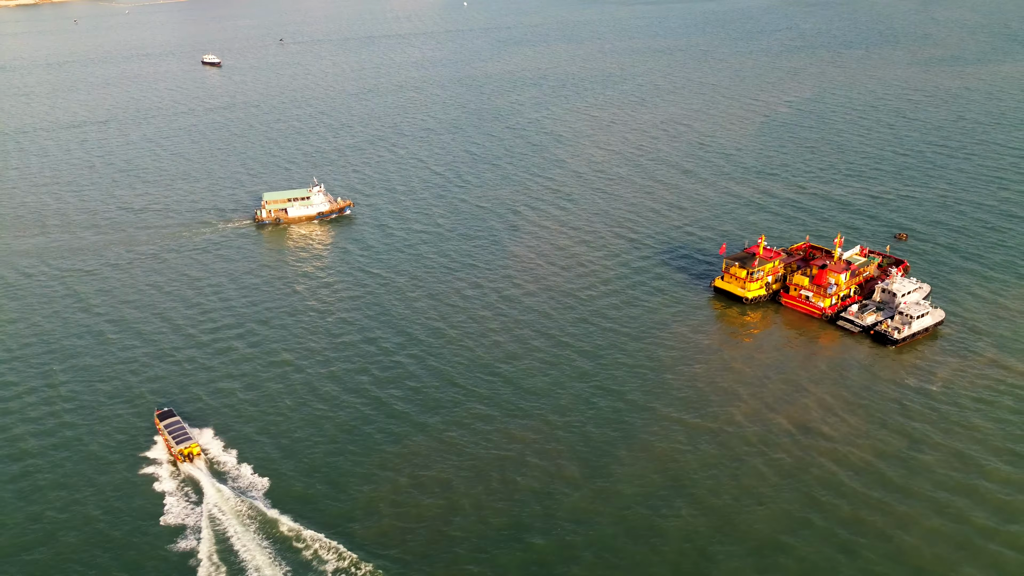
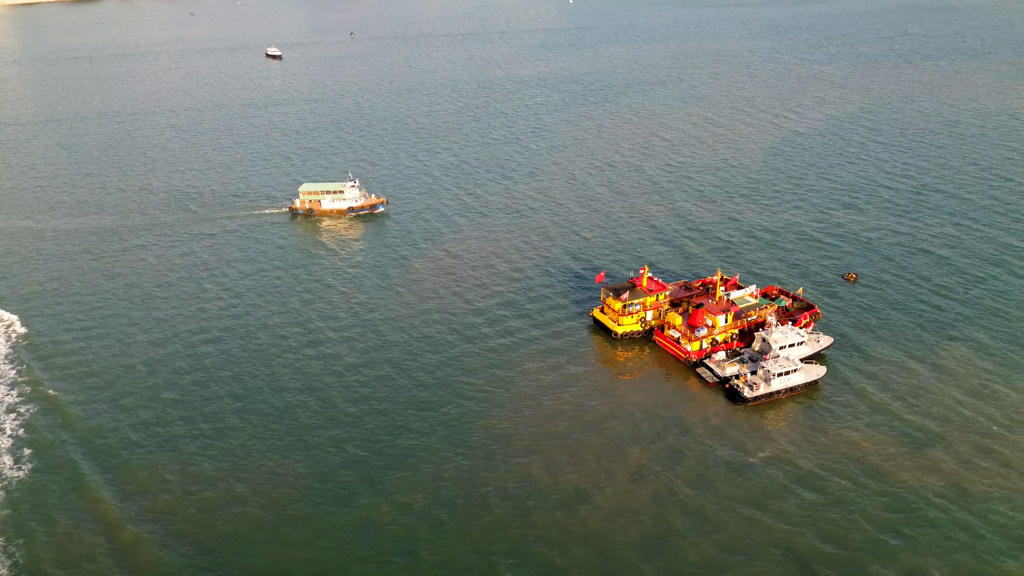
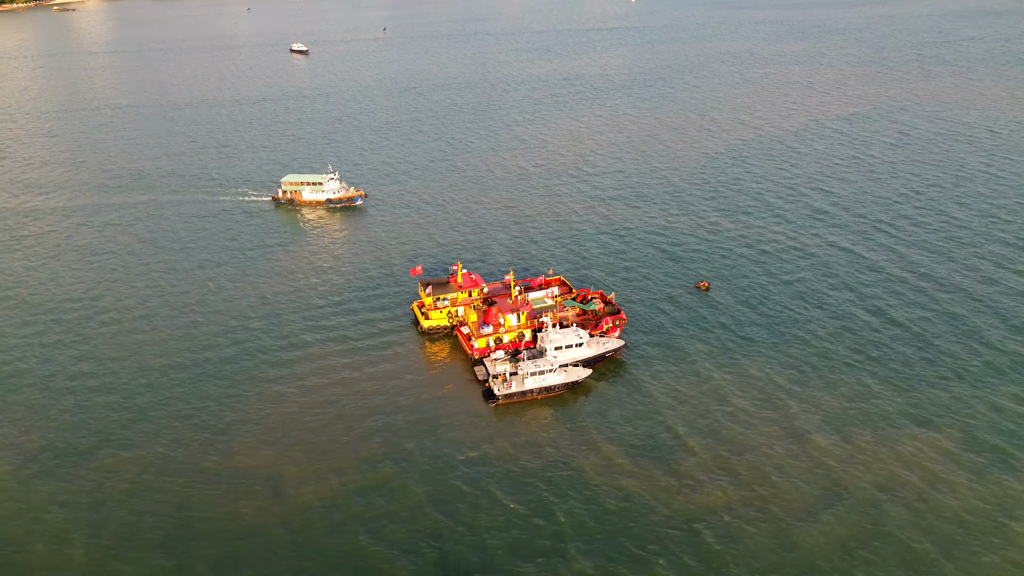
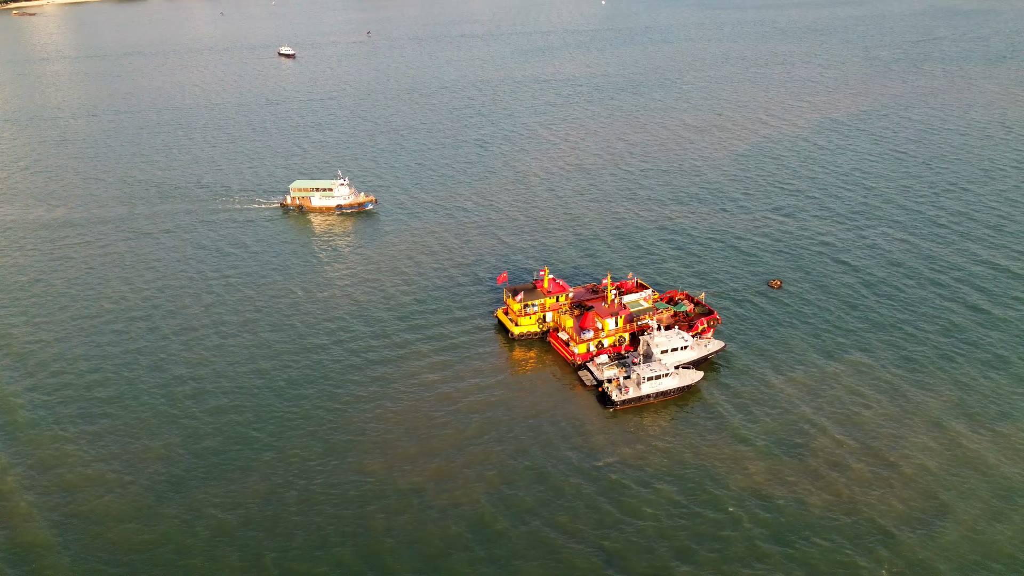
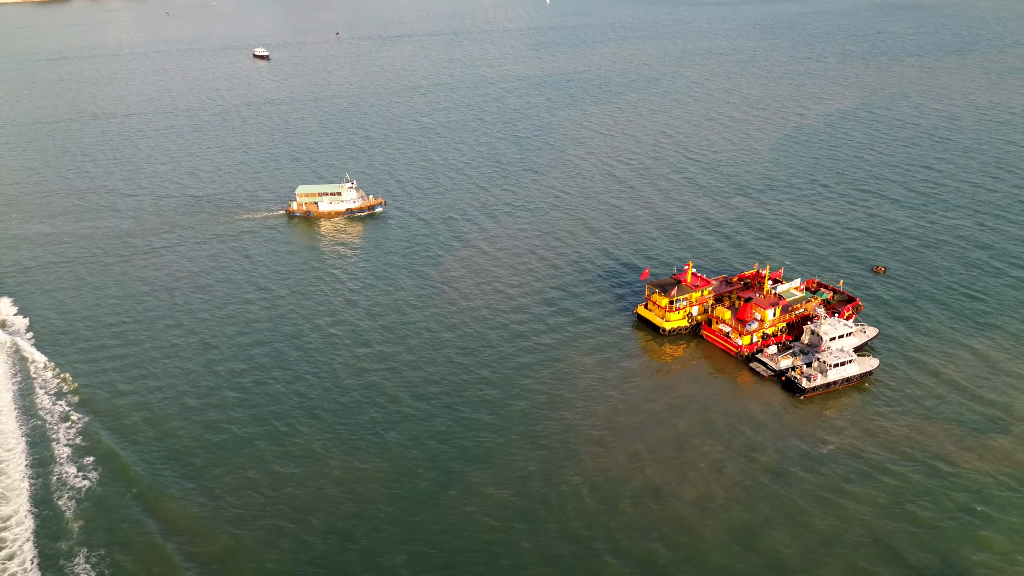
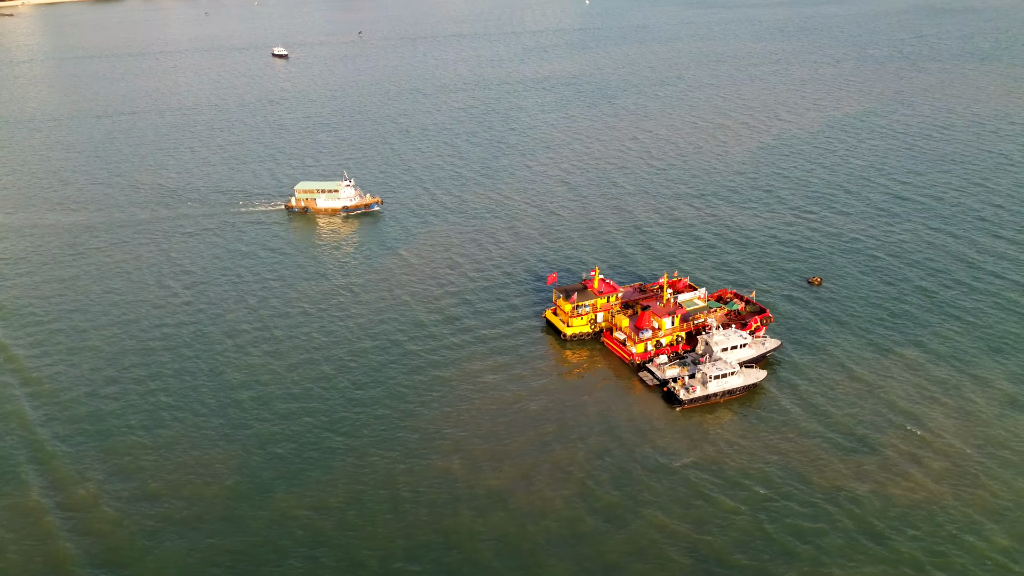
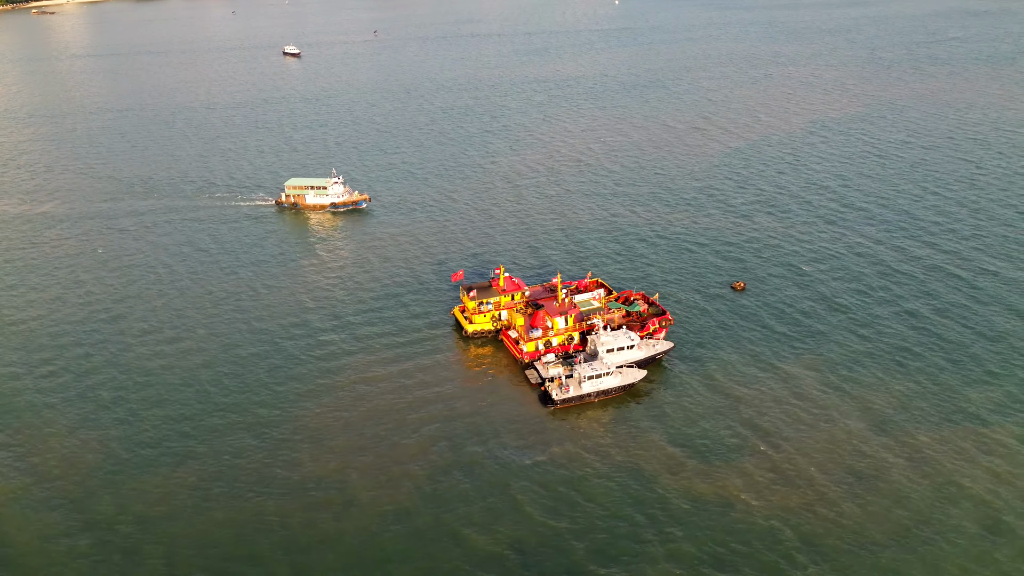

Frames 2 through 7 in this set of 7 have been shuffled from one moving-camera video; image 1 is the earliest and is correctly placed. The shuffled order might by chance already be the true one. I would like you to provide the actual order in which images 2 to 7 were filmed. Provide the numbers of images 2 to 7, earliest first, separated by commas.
5, 2, 6, 4, 7, 3
